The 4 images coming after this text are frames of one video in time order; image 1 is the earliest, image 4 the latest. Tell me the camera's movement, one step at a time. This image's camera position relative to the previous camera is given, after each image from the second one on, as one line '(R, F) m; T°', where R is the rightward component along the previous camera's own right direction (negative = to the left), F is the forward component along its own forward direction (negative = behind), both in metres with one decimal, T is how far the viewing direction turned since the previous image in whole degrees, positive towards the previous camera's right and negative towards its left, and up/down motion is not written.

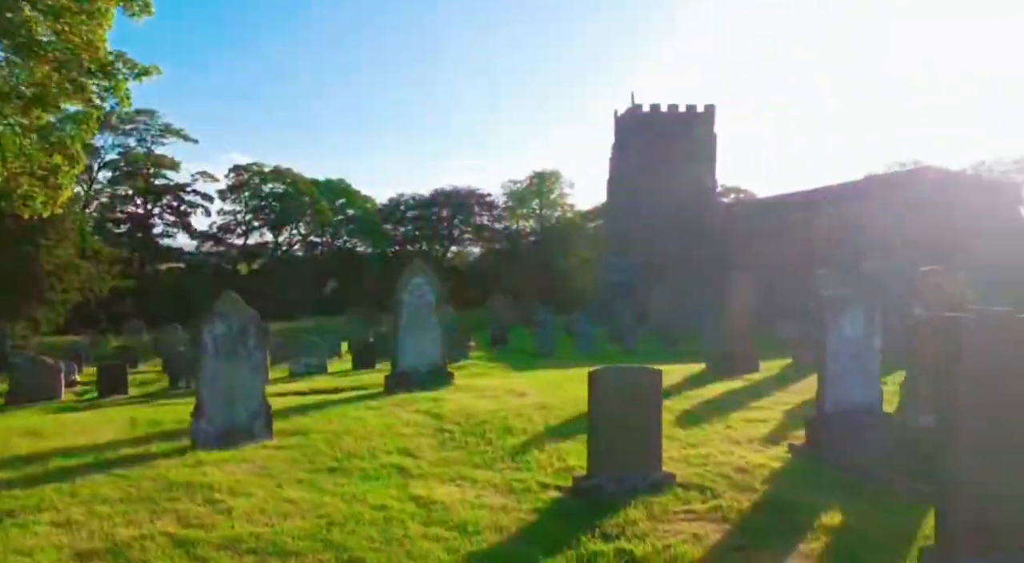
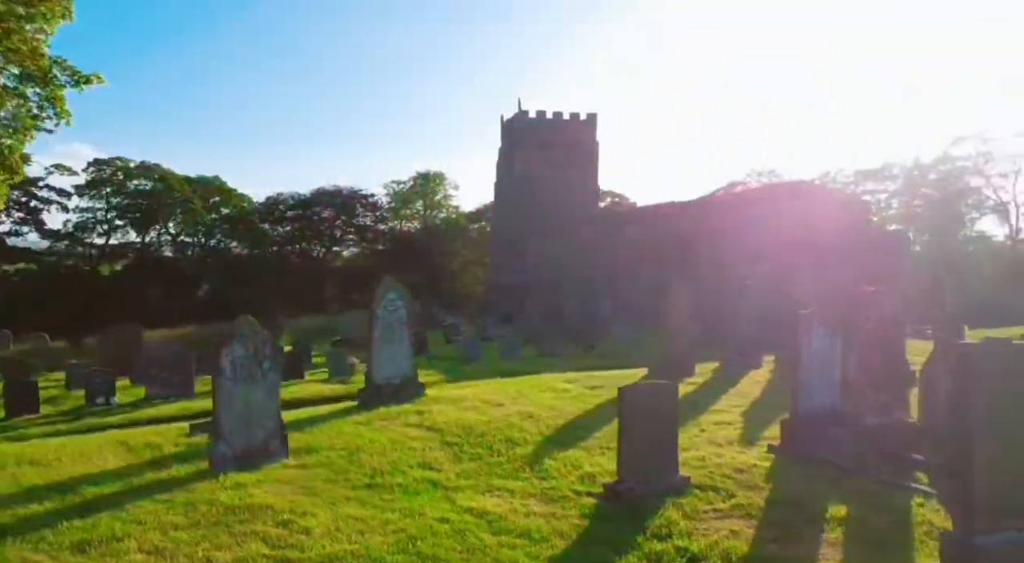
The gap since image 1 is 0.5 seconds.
(-1.1, -0.3) m; +10°
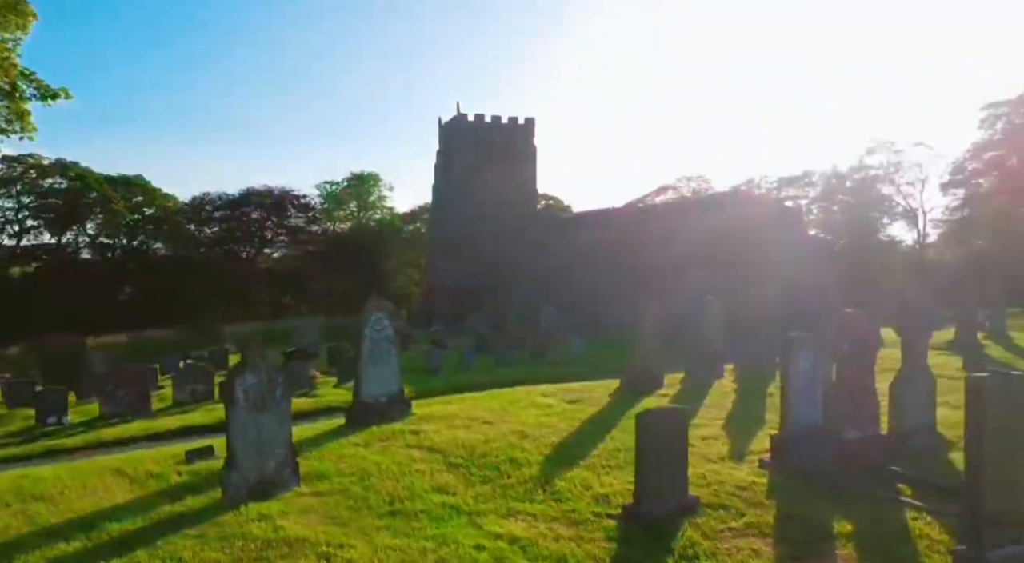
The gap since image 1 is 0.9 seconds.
(-0.6, -0.2) m; +6°
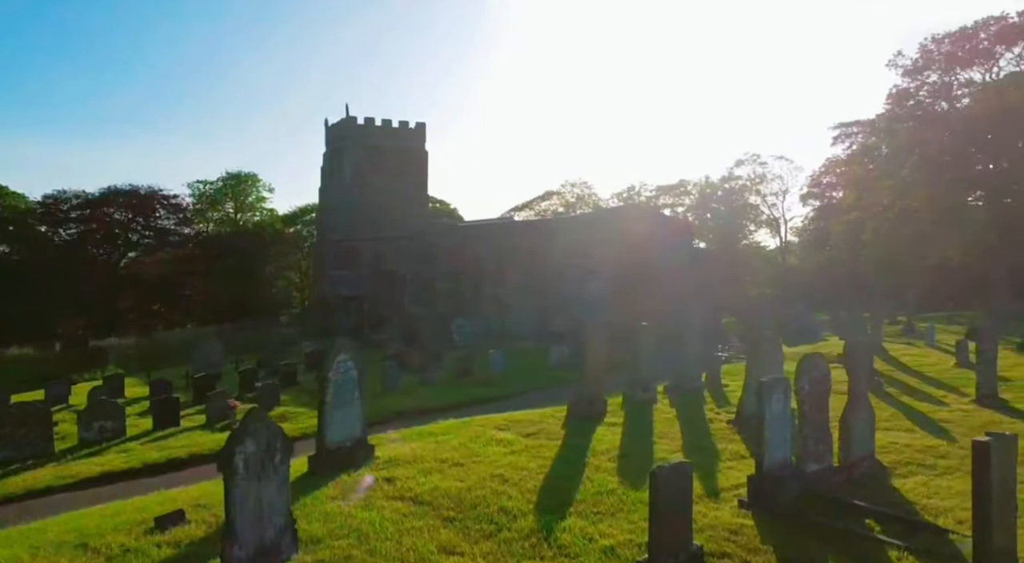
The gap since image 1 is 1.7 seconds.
(-1.0, 0.0) m; +10°
